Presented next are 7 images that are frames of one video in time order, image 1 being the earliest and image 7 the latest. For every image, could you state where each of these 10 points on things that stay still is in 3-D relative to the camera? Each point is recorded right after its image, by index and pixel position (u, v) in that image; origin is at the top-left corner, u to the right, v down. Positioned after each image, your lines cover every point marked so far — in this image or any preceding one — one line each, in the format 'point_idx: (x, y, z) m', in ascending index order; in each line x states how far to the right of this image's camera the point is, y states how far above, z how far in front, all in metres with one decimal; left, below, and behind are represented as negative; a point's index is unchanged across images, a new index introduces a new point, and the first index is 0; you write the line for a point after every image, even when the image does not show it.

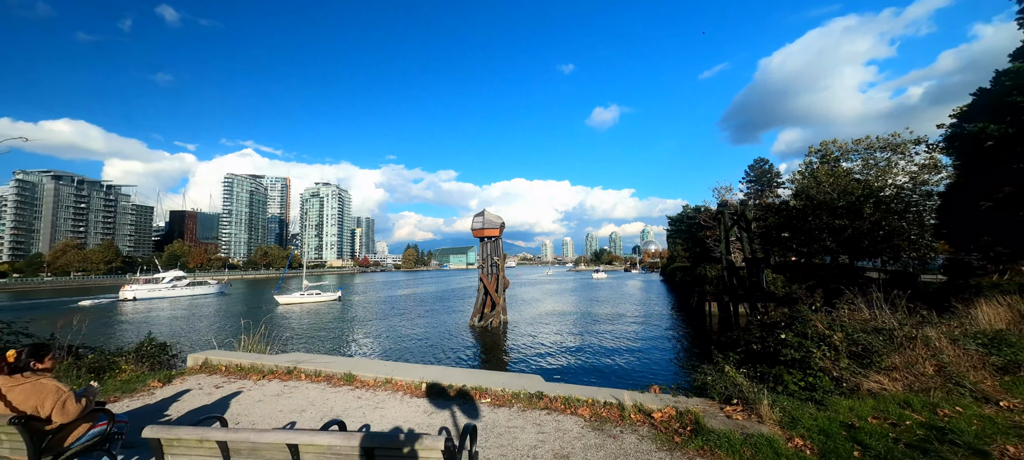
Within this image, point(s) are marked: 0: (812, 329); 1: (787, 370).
0: (+3.3, -1.1, +4.2) m
1: (+2.9, -1.4, +4.0) m
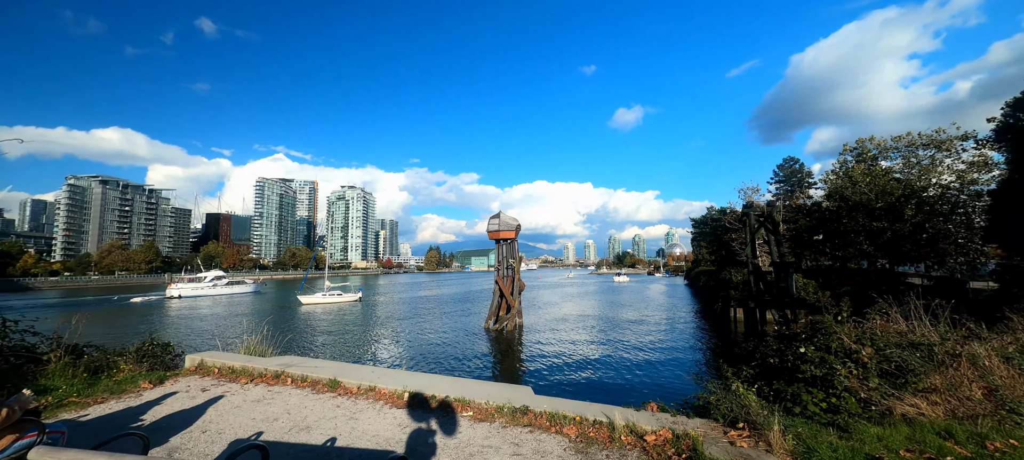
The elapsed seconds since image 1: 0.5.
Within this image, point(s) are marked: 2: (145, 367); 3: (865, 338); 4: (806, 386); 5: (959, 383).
0: (+3.1, -1.1, +3.7) m
1: (+2.7, -1.4, +3.6) m
2: (-5.5, -2.1, +5.8) m
3: (+3.5, -1.1, +3.9) m
4: (+2.7, -1.4, +3.6) m
5: (+3.9, -1.3, +3.4) m
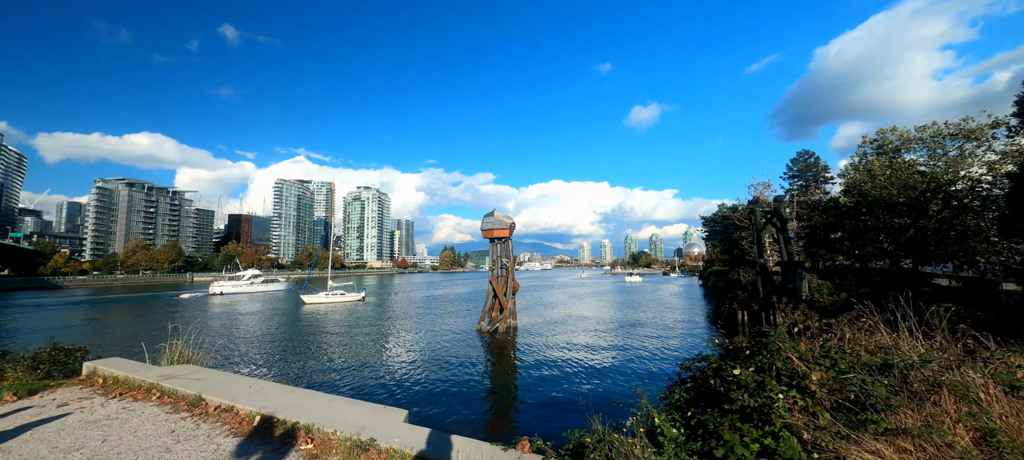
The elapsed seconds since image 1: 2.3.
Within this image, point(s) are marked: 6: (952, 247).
0: (+2.0, -1.0, +2.9) m
1: (+1.6, -1.4, +2.7) m
2: (-6.6, -2.0, +5.3) m
3: (+2.4, -1.0, +3.0) m
4: (+1.6, -1.3, +2.8) m
5: (+2.7, -1.2, +2.5) m
6: (+14.6, -0.6, +13.2) m
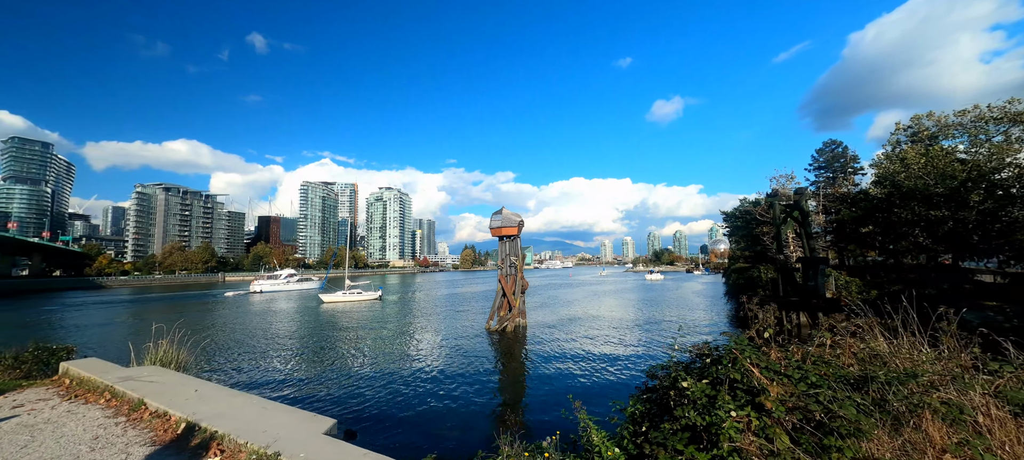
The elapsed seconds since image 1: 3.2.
0: (+1.4, -0.9, +2.5) m
1: (+1.0, -1.3, +2.4) m
2: (-7.0, -2.0, +5.4) m
3: (+1.9, -0.9, +2.6) m
4: (+1.0, -1.3, +2.4) m
5: (+2.1, -1.2, +2.0) m
6: (+14.6, -0.3, +12.0) m
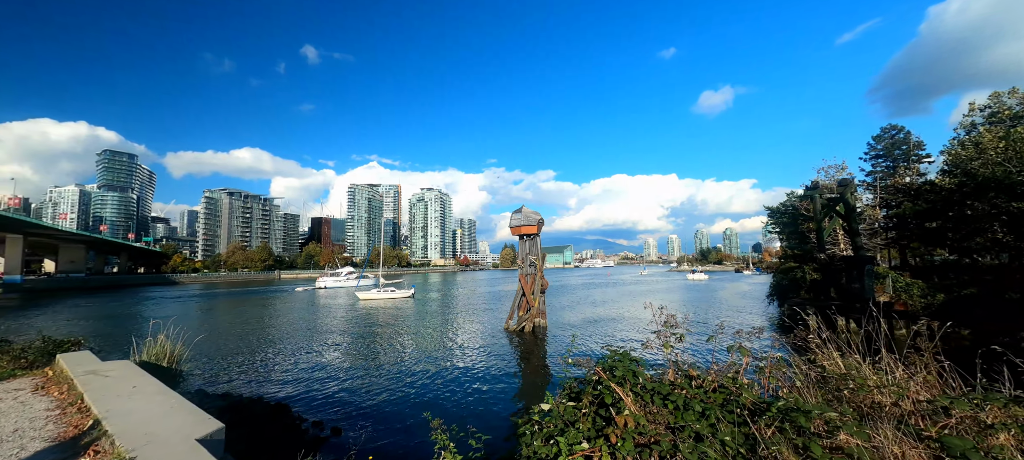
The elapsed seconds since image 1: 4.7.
0: (+0.5, -0.9, +2.1) m
1: (+0.1, -1.3, +2.0) m
2: (-7.5, -2.0, +5.9) m
3: (+1.0, -0.9, +2.1) m
4: (+0.1, -1.3, +2.0) m
5: (+1.2, -1.1, +1.6) m
6: (+14.6, -0.1, +10.2) m
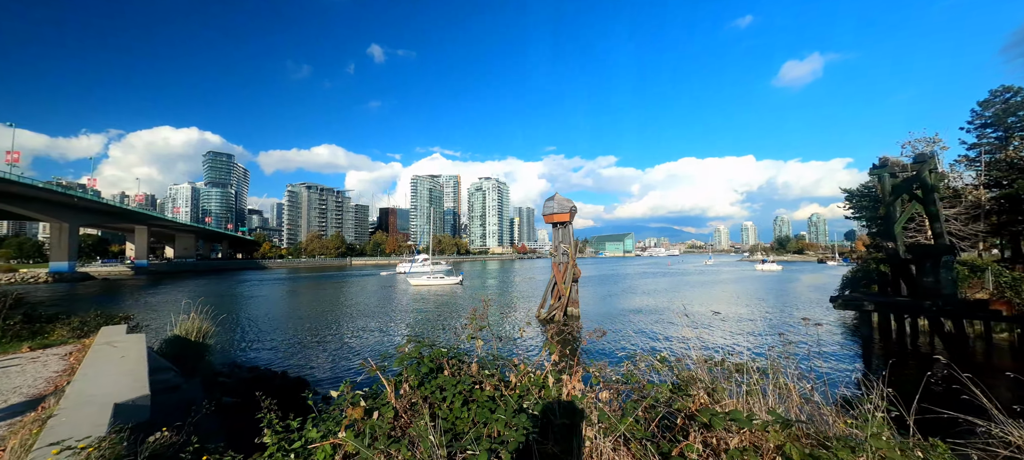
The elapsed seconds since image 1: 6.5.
0: (-0.6, -0.8, +2.0) m
1: (-1.1, -1.2, +2.0) m
2: (-8.0, -1.9, +7.1) m
3: (-0.2, -0.8, +2.0) m
4: (-1.1, -1.2, +2.1) m
5: (-0.1, -1.1, +1.4) m
6: (+14.5, +0.2, +7.9) m
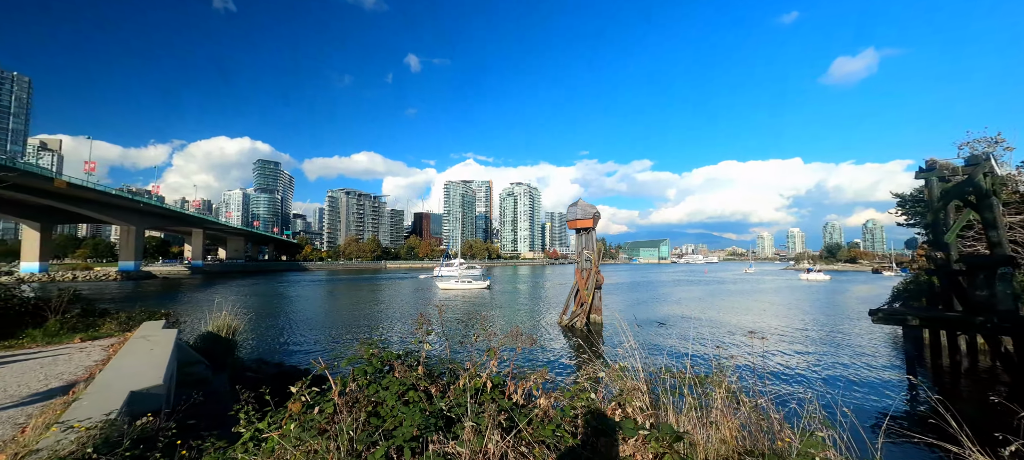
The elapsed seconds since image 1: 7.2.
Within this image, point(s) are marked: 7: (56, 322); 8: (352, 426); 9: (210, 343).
0: (-1.0, -0.9, +2.2) m
1: (-1.4, -1.3, +2.2) m
2: (-7.9, -2.0, +7.8) m
3: (-0.5, -0.9, +2.1) m
4: (-1.4, -1.2, +2.2) m
5: (-0.5, -1.1, +1.5) m
6: (+14.6, 0.0, +6.7) m
7: (-8.4, -1.8, +7.2) m
8: (-0.8, -0.9, +2.0) m
9: (-6.5, -2.4, +8.4) m
